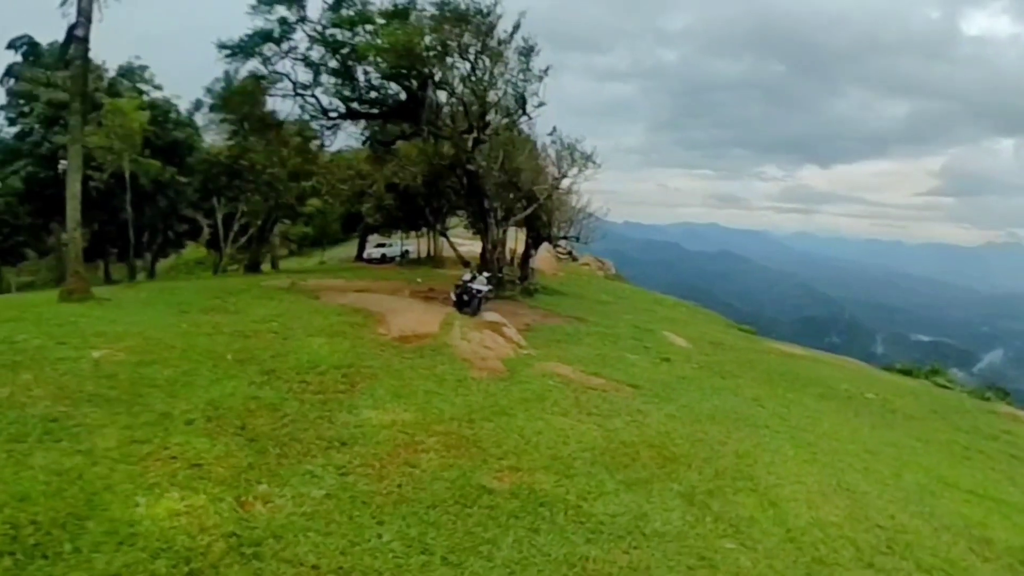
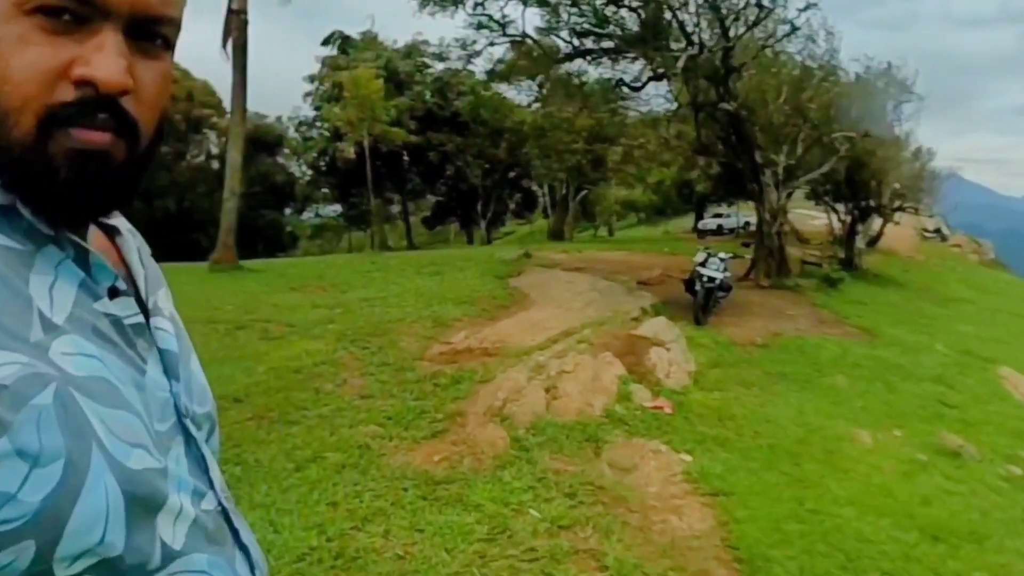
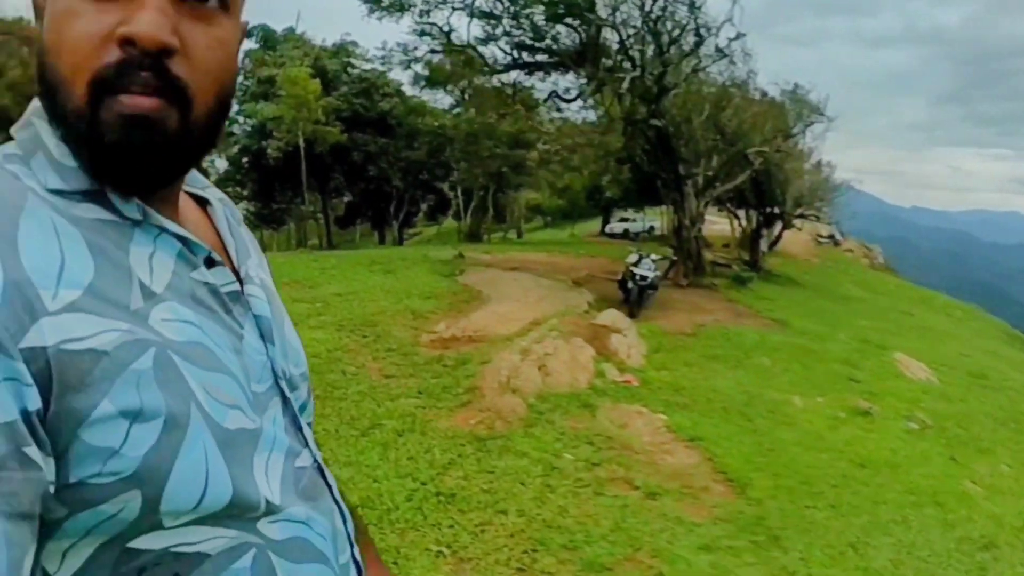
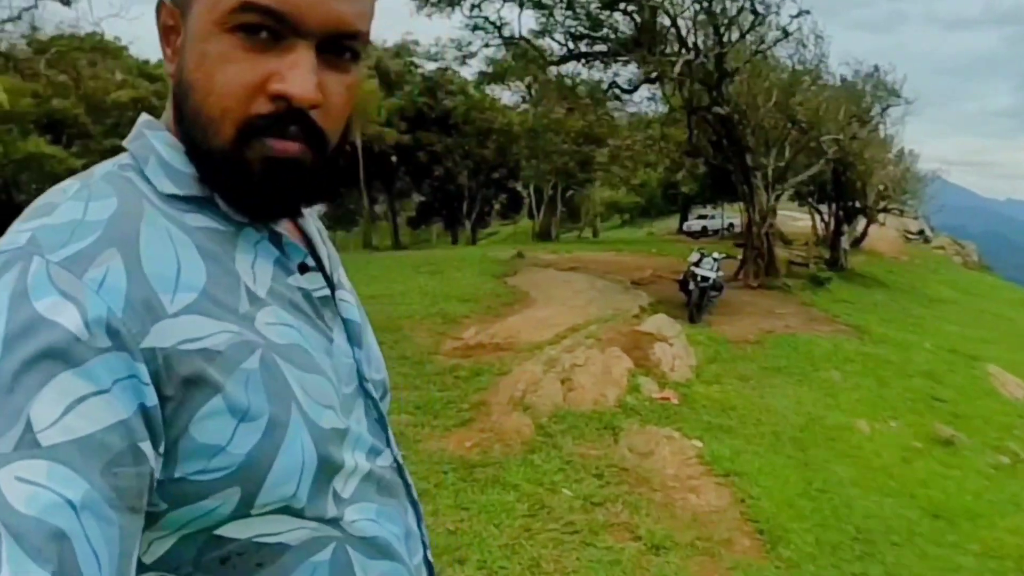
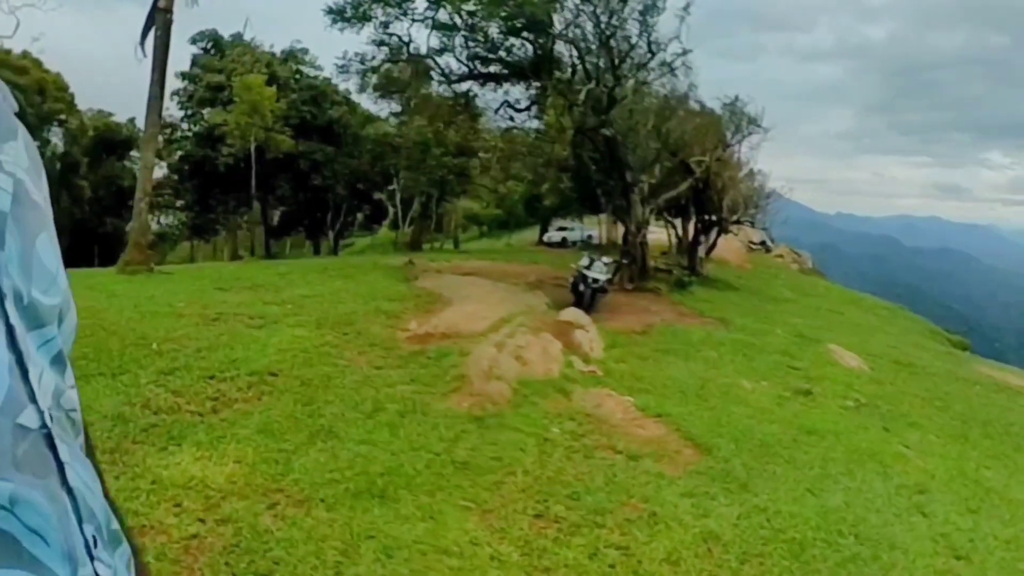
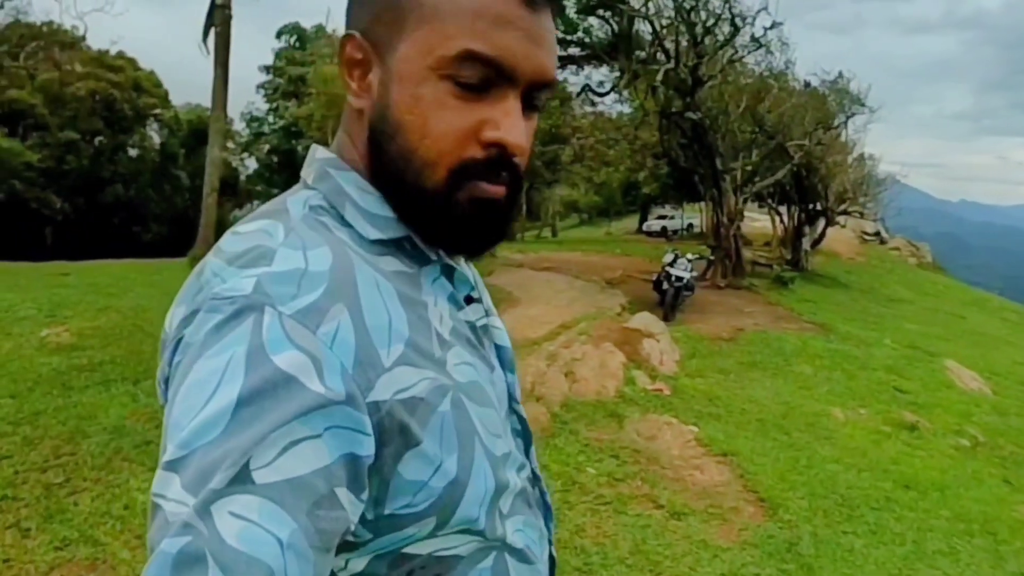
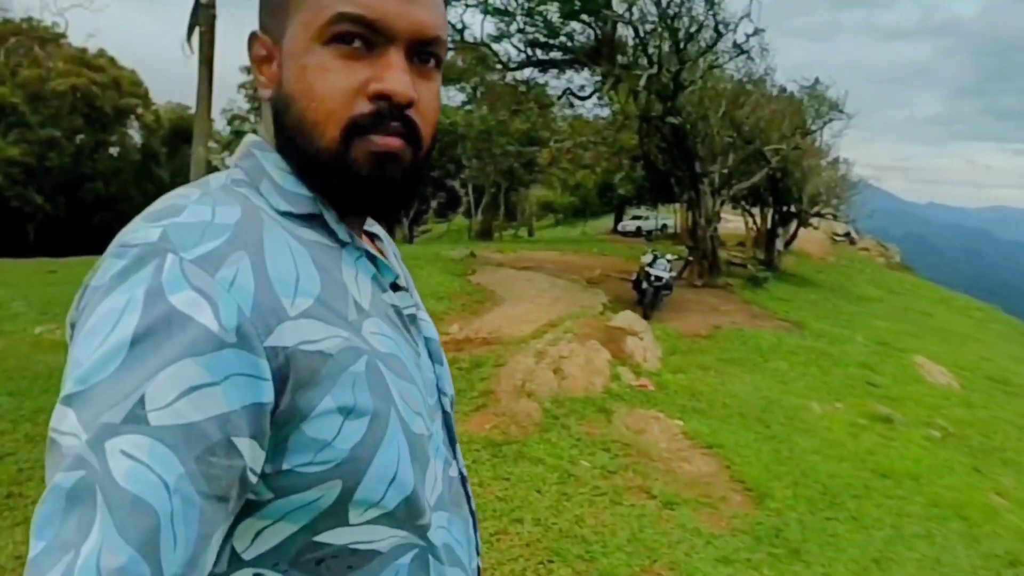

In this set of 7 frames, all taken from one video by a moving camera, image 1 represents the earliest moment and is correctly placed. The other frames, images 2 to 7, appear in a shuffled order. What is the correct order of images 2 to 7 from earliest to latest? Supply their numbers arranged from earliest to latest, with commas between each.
5, 3, 7, 6, 4, 2
